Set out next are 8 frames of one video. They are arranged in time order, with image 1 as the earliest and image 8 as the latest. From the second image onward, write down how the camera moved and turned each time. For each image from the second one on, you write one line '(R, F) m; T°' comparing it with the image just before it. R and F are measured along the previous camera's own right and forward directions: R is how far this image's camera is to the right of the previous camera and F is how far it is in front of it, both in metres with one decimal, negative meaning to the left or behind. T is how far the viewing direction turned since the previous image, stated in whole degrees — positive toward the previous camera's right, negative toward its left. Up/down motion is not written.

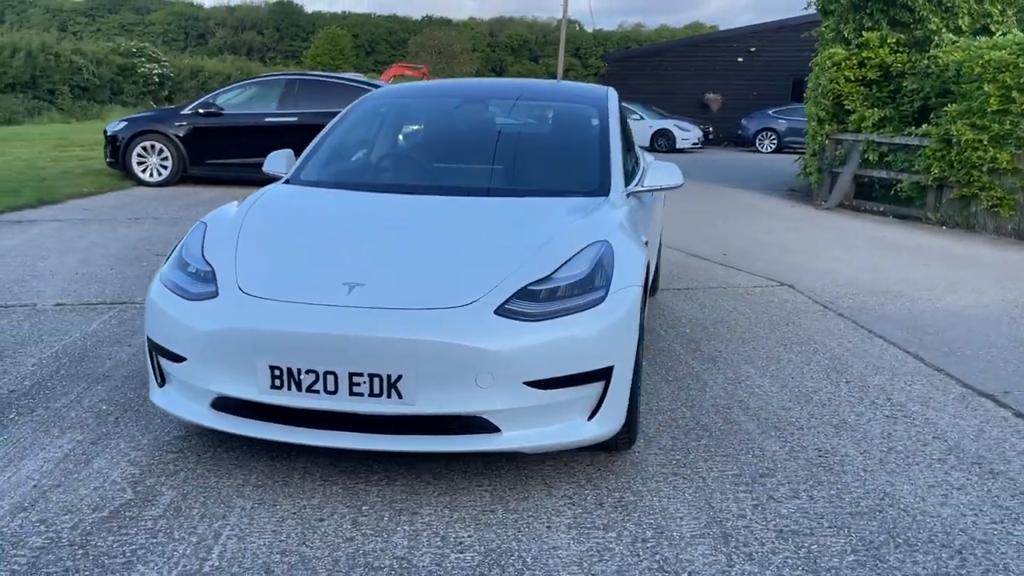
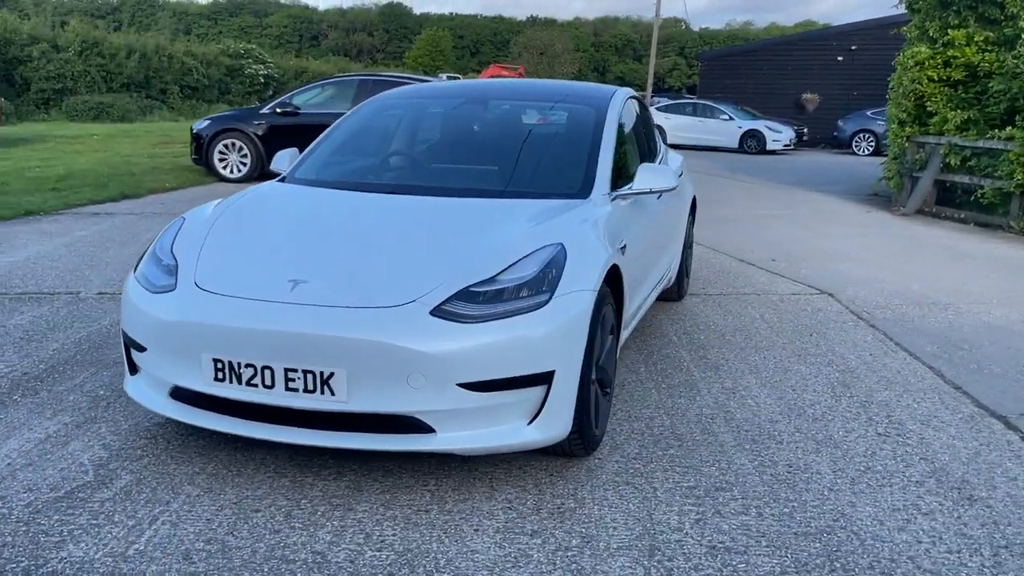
(+0.6, 0.0) m; -6°
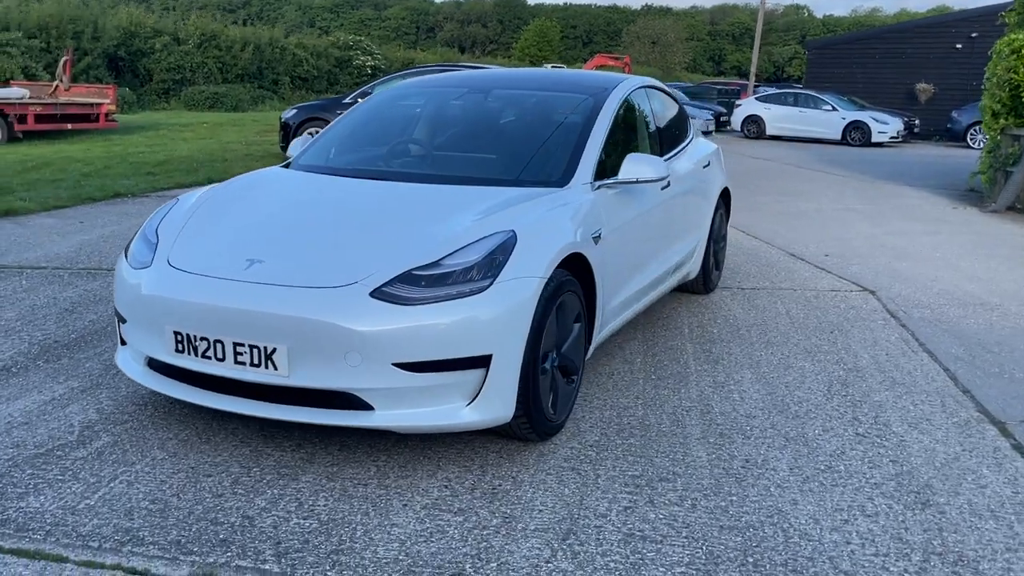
(+0.6, 0.0) m; -7°
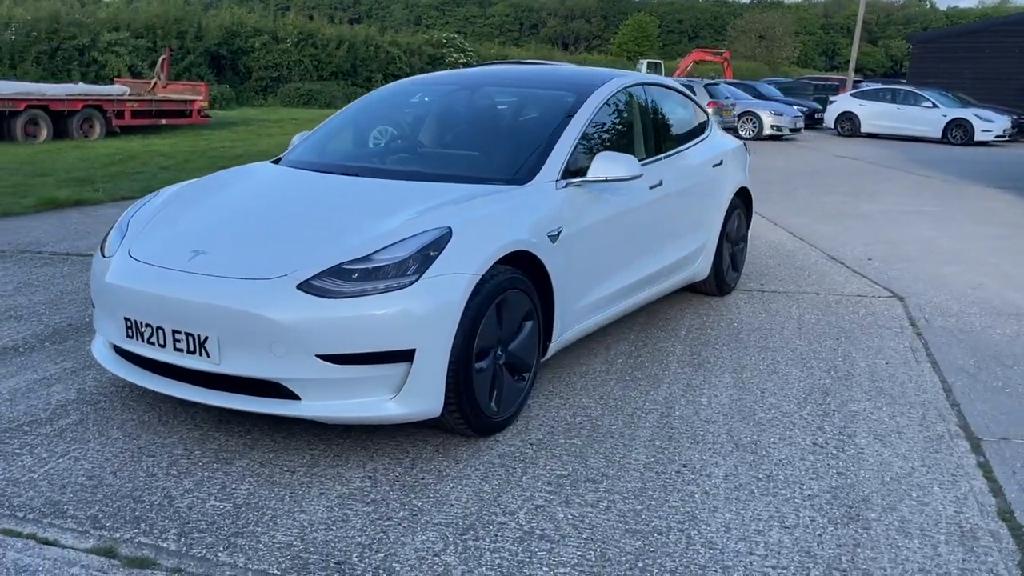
(+0.7, 0.0) m; -6°
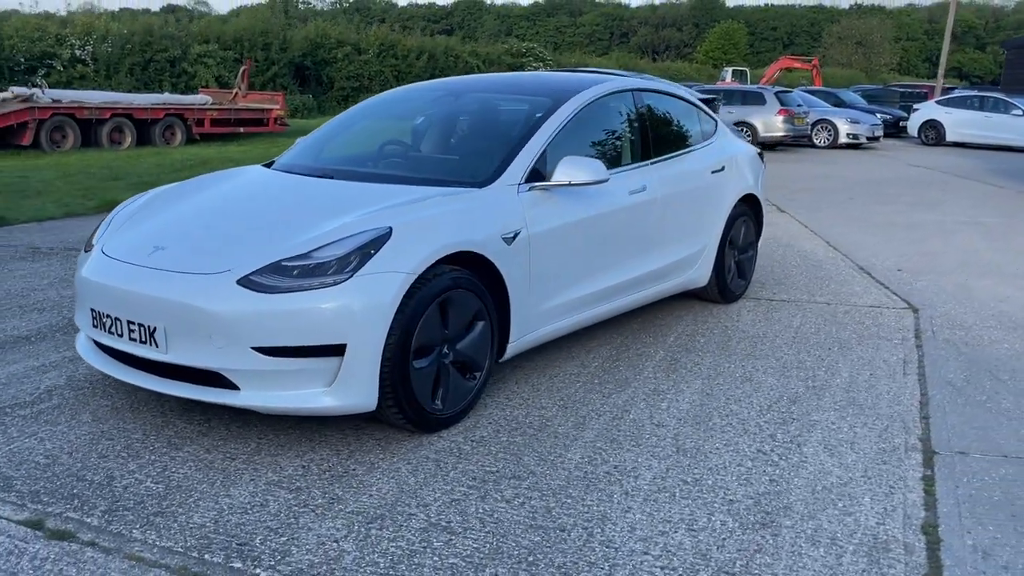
(+0.6, 0.0) m; -6°
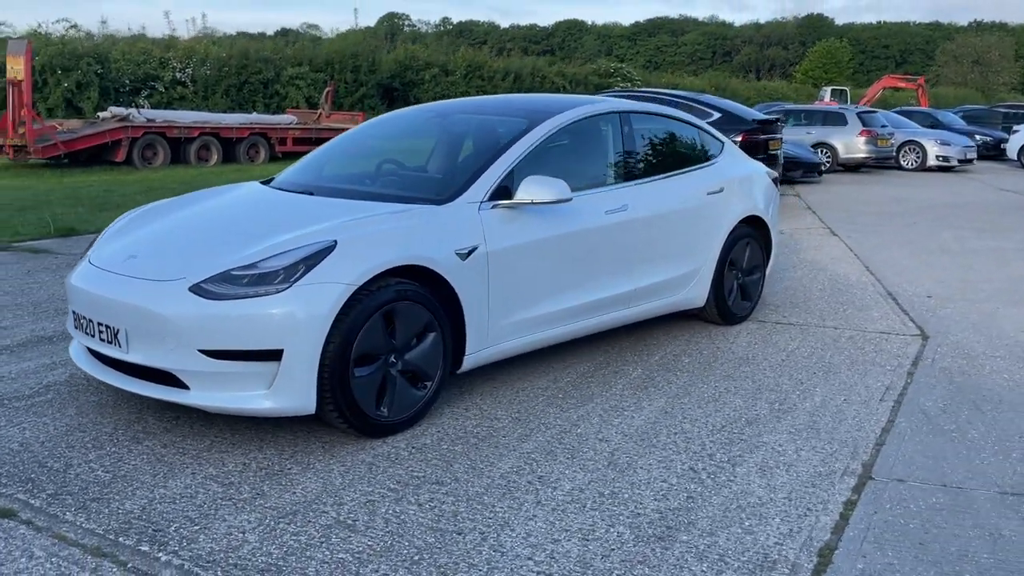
(+0.7, -0.1) m; -6°
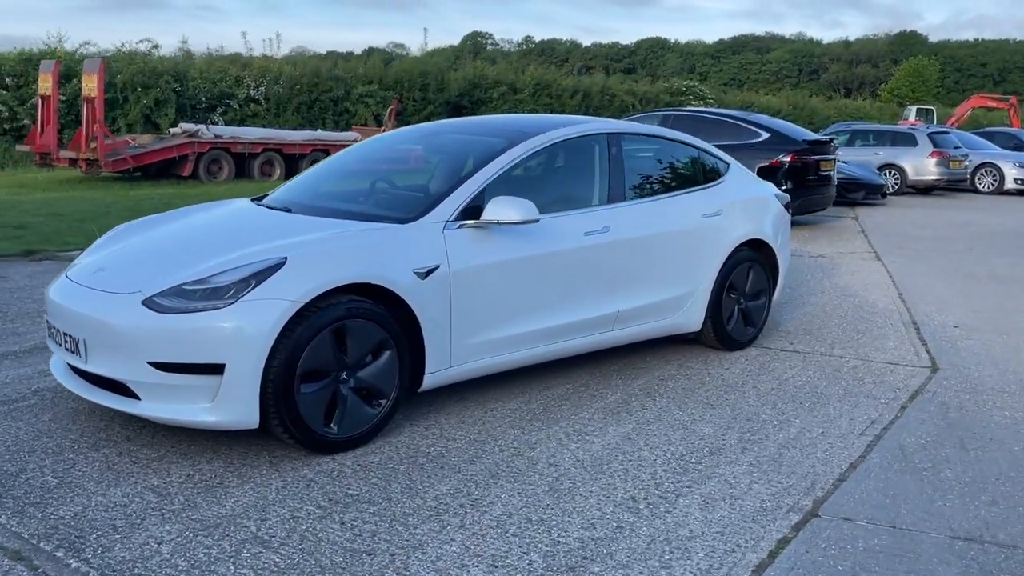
(+0.6, 0.0) m; -5°
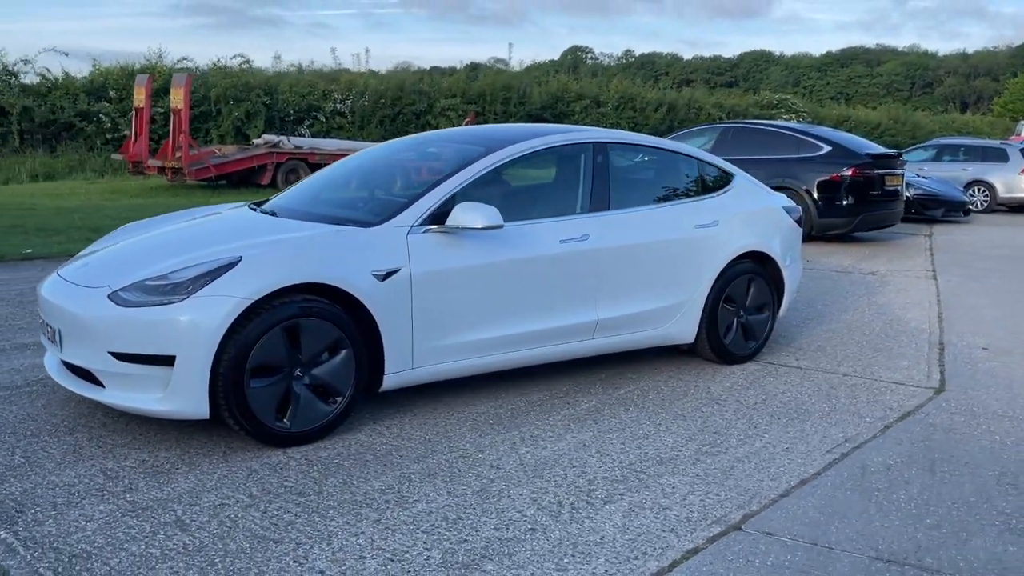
(+0.7, 0.0) m; -6°
